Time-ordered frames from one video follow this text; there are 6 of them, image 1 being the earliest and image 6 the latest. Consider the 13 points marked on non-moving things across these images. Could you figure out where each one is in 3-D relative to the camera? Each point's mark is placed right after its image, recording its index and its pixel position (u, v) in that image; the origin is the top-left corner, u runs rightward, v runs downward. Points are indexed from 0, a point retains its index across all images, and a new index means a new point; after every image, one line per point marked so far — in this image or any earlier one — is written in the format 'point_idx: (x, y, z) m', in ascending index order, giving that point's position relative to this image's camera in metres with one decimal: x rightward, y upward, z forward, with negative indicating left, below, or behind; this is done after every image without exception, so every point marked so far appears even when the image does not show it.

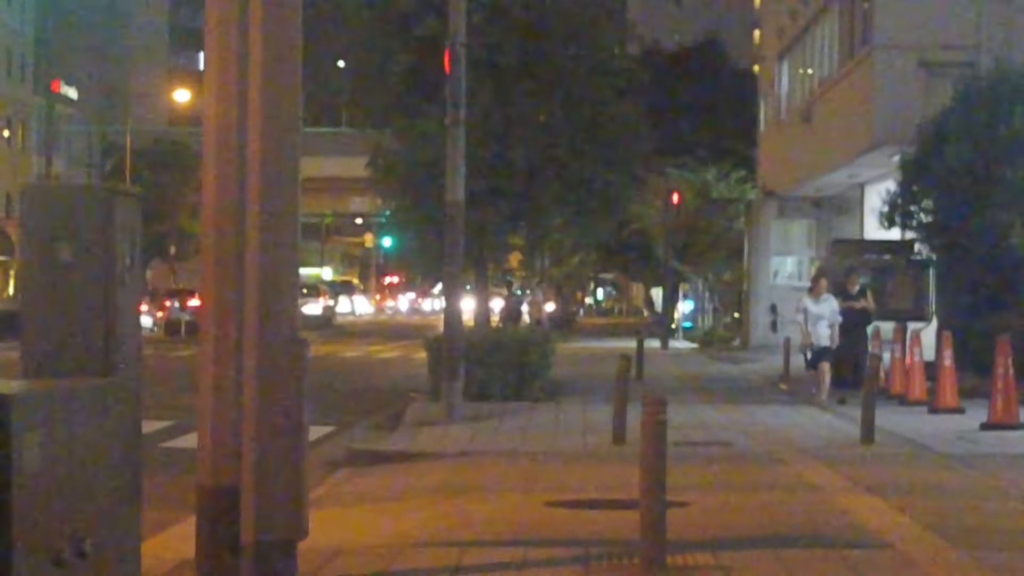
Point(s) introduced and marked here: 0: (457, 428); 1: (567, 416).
0: (-0.7, -1.6, +18.8) m
1: (+0.7, -1.6, +19.7) m
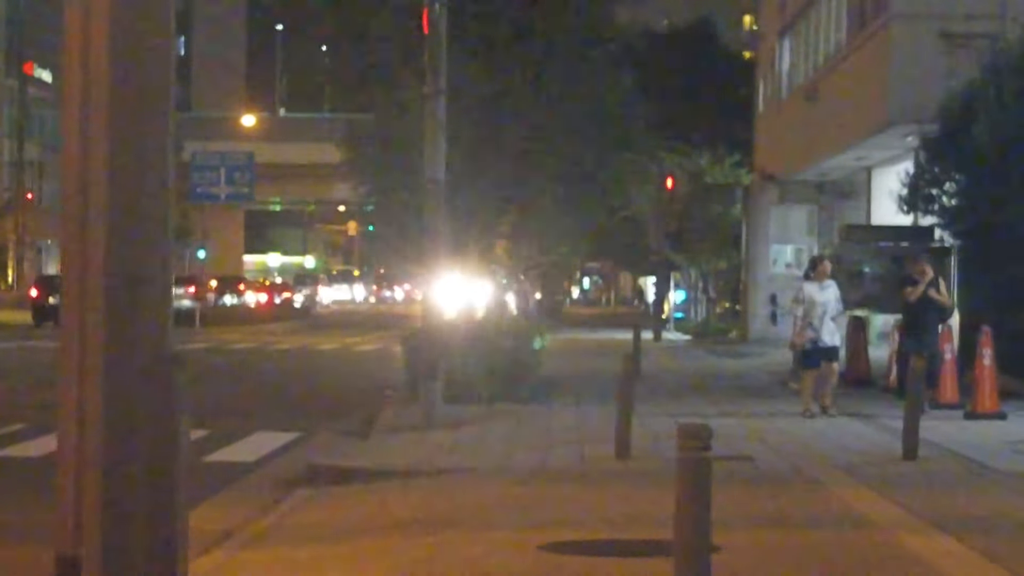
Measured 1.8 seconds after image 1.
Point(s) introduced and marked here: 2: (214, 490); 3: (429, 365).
0: (-0.8, -1.5, +16.6) m
1: (+0.5, -1.5, +17.5) m
2: (-2.5, -1.7, +13.4) m
3: (-1.0, -0.9, +18.6) m
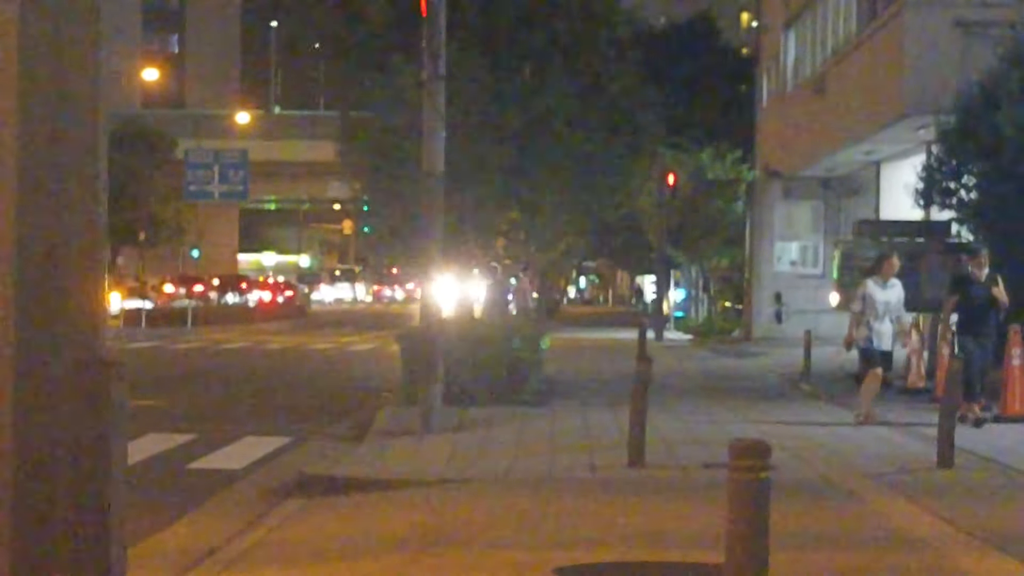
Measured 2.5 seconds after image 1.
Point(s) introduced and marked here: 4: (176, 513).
0: (-0.8, -1.5, +15.6) m
1: (+0.6, -1.4, +16.6) m
2: (-2.5, -1.7, +12.4) m
3: (-1.0, -0.9, +17.7) m
4: (-2.5, -1.7, +12.0) m
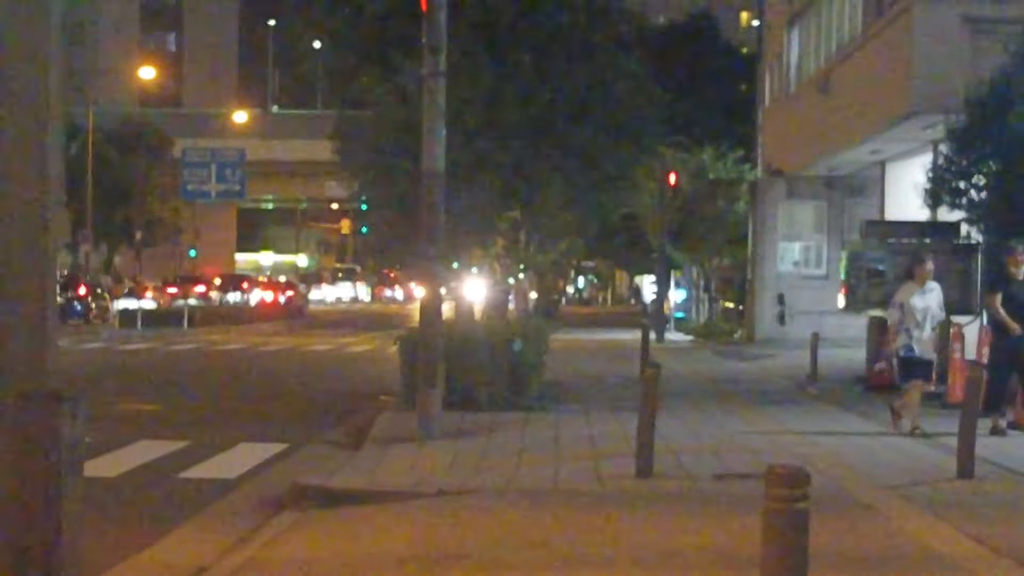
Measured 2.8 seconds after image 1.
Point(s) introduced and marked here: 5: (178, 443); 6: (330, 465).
0: (-0.8, -1.5, +15.1) m
1: (+0.6, -1.4, +16.1) m
2: (-2.5, -1.7, +12.0) m
3: (-0.9, -0.9, +17.2) m
4: (-2.5, -1.7, +11.6) m
5: (-3.5, -1.6, +16.9) m
6: (-1.7, -1.6, +14.4) m
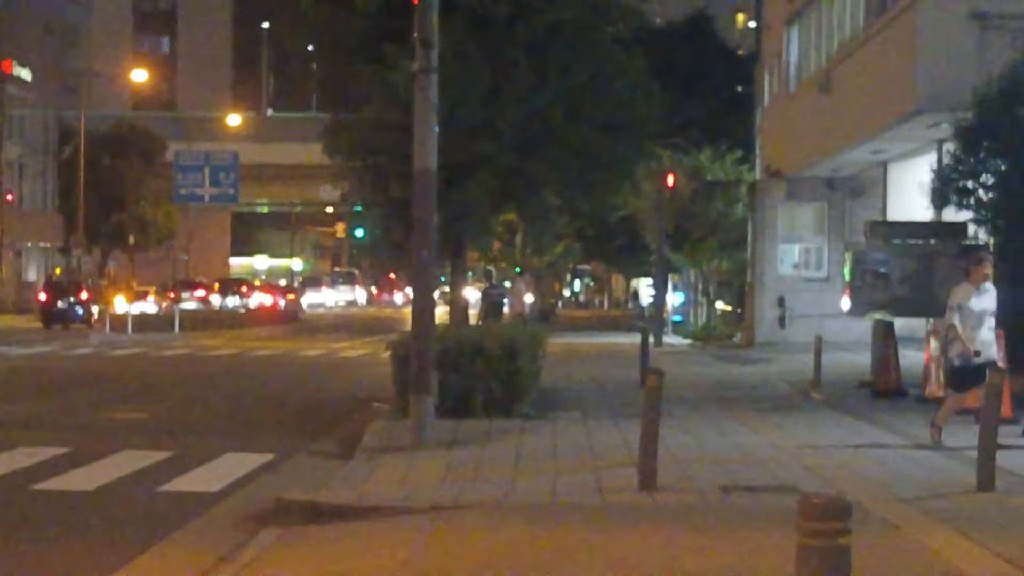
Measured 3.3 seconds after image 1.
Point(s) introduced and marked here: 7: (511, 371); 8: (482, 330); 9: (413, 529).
0: (-0.8, -1.5, +14.5) m
1: (+0.6, -1.5, +15.5) m
2: (-2.5, -1.7, +11.3) m
3: (-1.0, -0.9, +16.6) m
4: (-2.5, -1.8, +10.9) m
5: (-3.6, -1.7, +16.3) m
6: (-1.7, -1.6, +13.8) m
7: (0.0, -1.0, +19.6) m
8: (-0.4, -0.5, +19.9) m
9: (-0.6, -1.6, +10.6) m
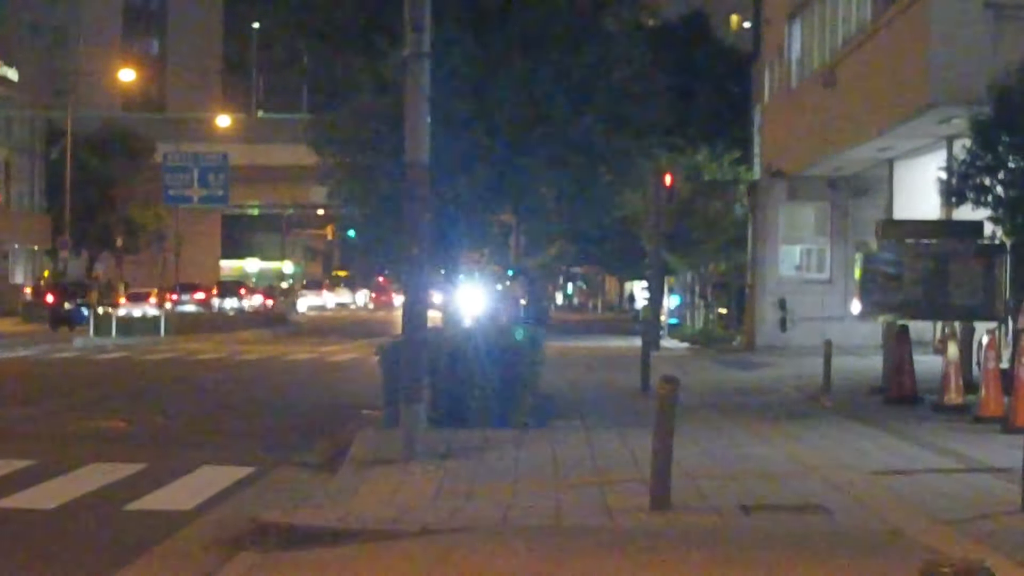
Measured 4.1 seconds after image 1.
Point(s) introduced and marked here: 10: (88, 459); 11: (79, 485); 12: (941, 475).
0: (-0.8, -1.6, +13.4) m
1: (+0.5, -1.5, +14.4) m
2: (-2.5, -1.7, +10.3) m
3: (-1.0, -0.9, +15.5) m
4: (-2.5, -1.8, +9.8) m
5: (-3.6, -1.7, +15.2) m
6: (-1.7, -1.6, +12.7) m
7: (-0.1, -1.0, +18.6) m
8: (-0.4, -0.5, +18.8) m
9: (-0.6, -1.6, +9.5) m
10: (-4.2, -1.7, +15.9) m
11: (-3.6, -1.7, +13.4) m
12: (+3.3, -1.4, +12.6) m
